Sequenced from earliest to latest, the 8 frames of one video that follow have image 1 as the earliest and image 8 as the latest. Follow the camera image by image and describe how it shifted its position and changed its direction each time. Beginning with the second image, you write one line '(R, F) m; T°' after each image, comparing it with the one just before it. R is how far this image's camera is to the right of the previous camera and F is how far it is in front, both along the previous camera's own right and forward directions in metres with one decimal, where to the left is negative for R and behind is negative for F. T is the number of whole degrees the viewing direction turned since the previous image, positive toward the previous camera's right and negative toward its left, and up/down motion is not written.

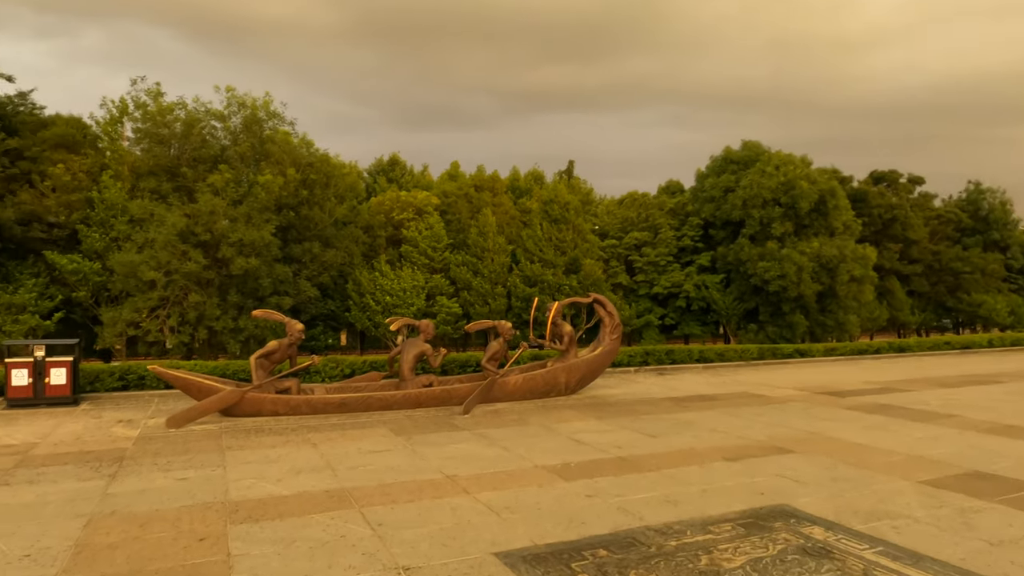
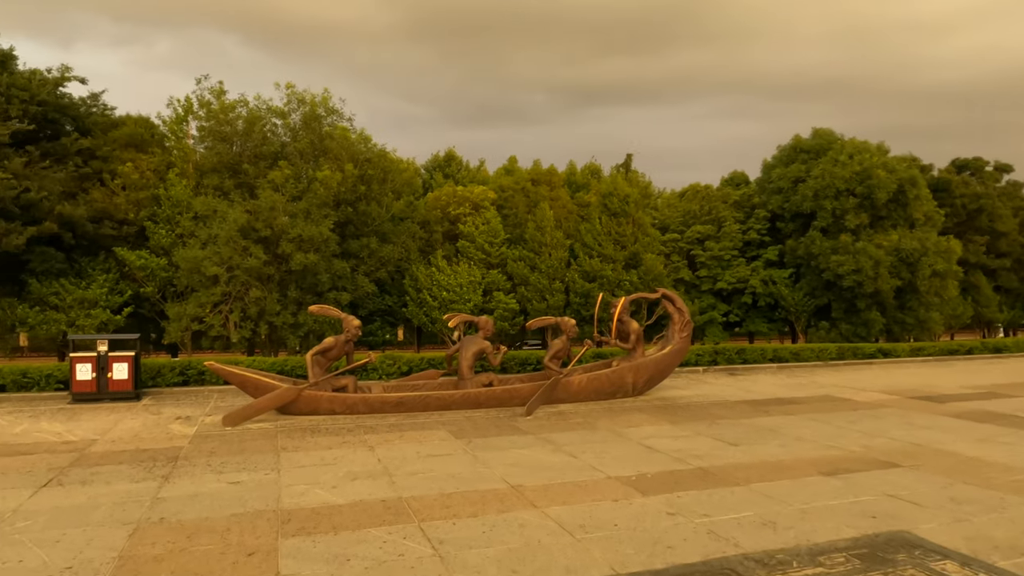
(-0.2, +0.6) m; -5°
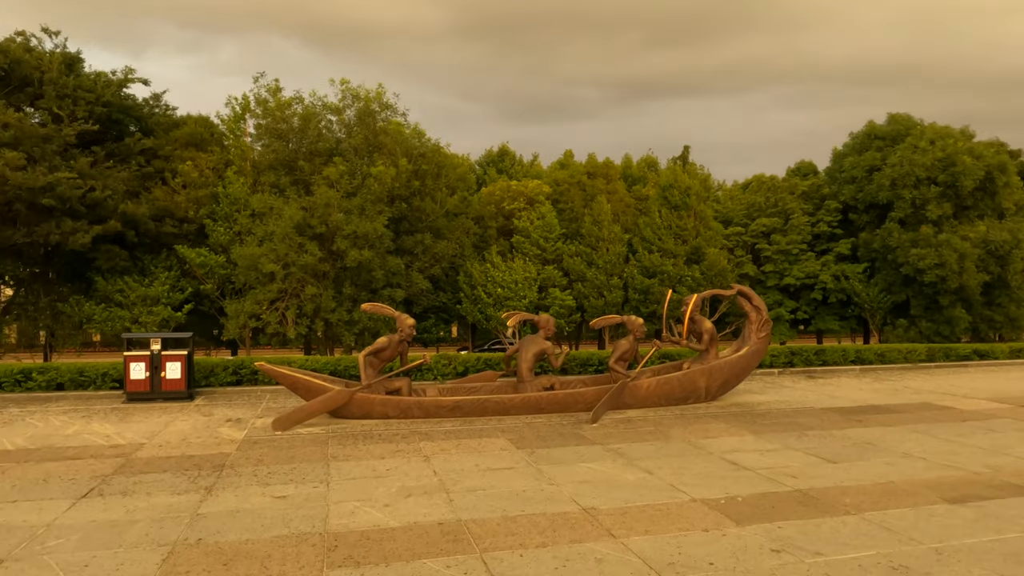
(-0.2, +0.7) m; -5°
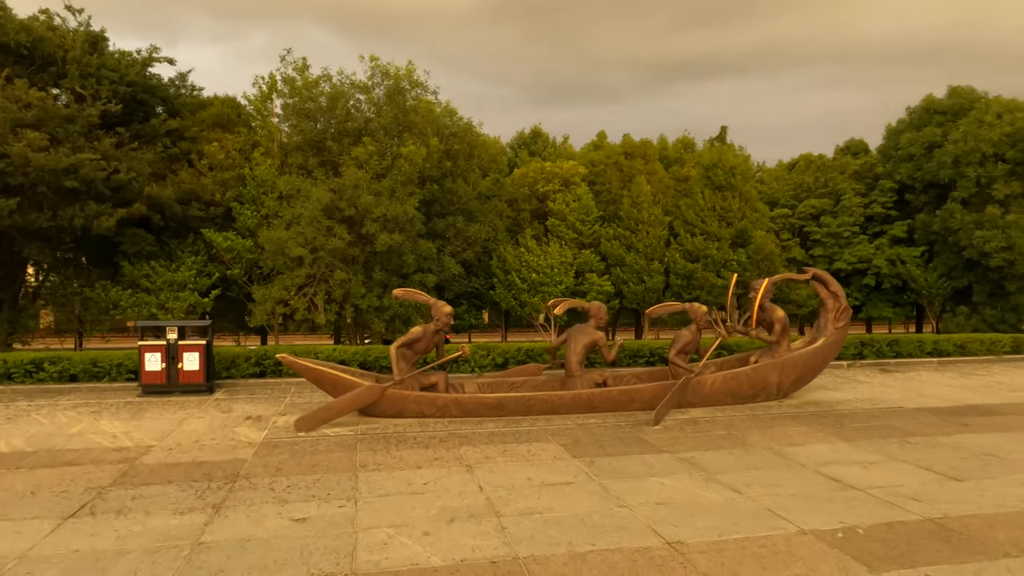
(-0.3, +1.1) m; -2°
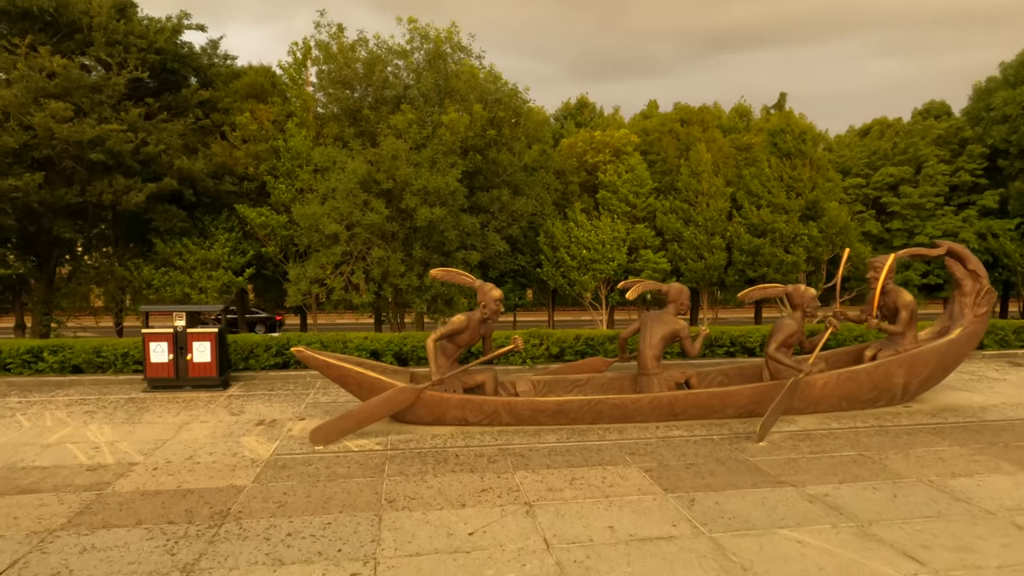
(-0.2, +1.6) m; -4°
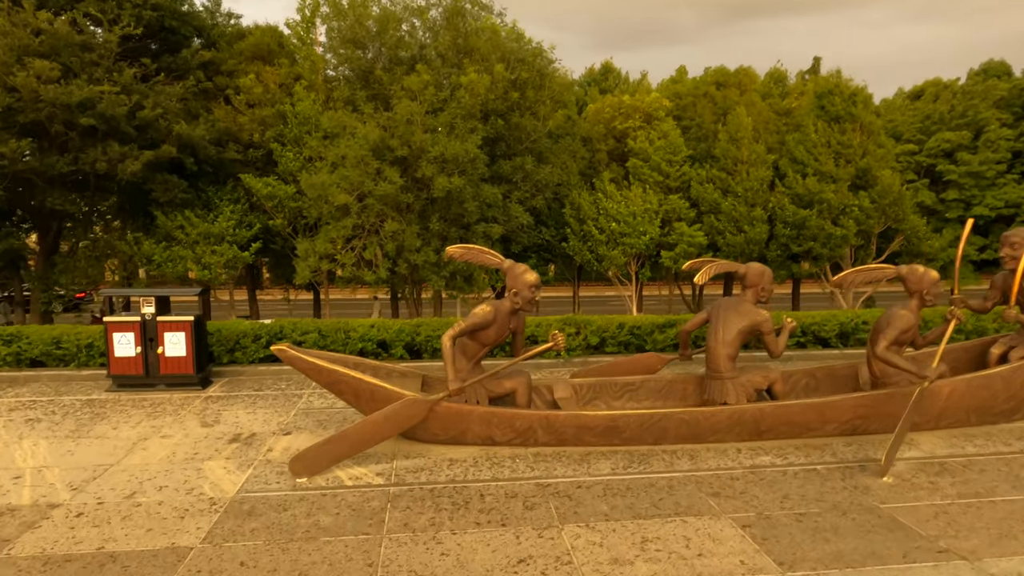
(-0.2, +1.5) m; -2°
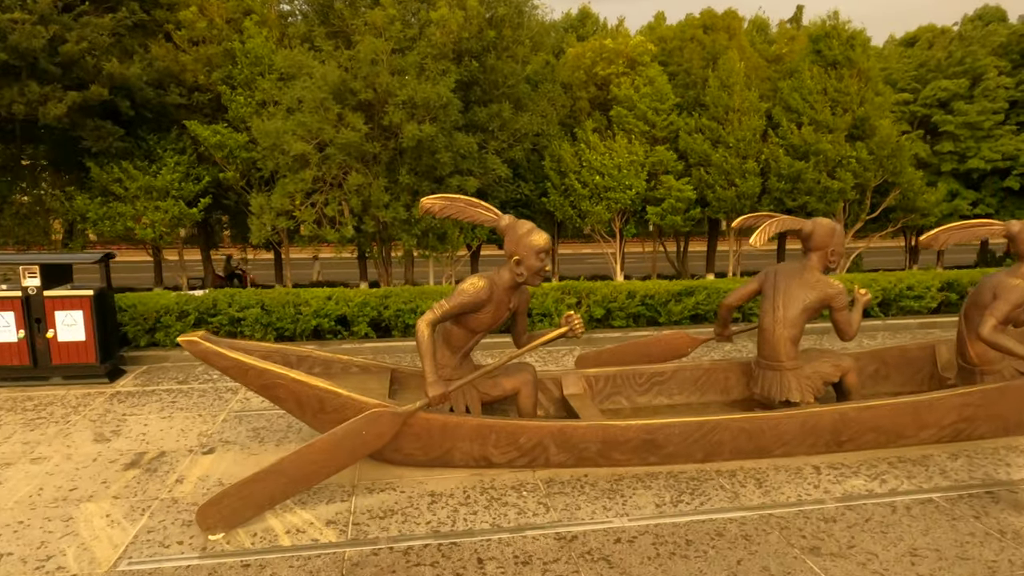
(-0.2, +1.5) m; +2°
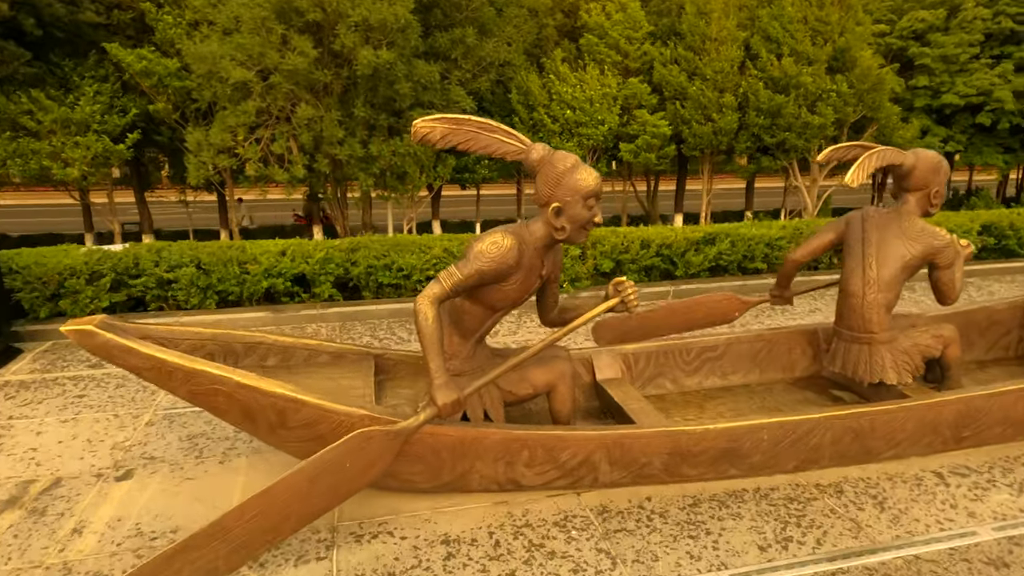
(-0.3, +1.1) m; +4°
